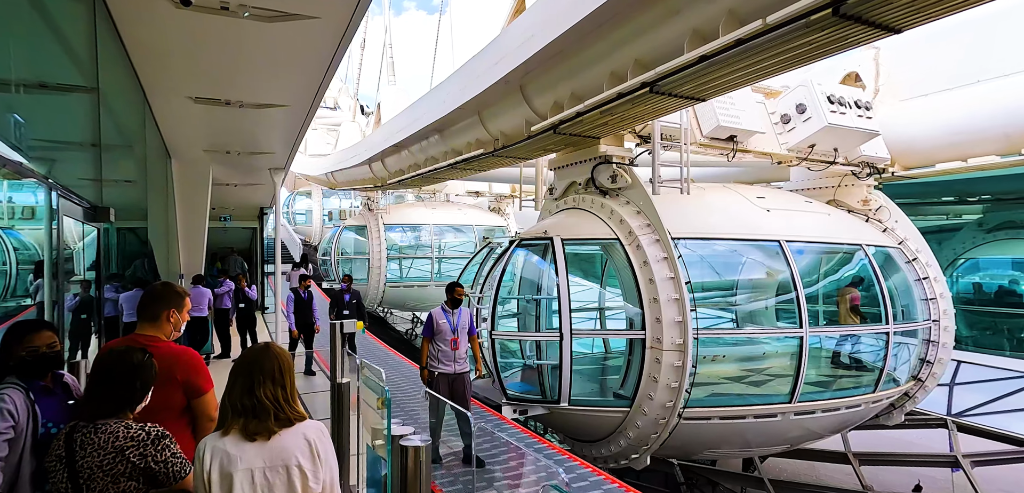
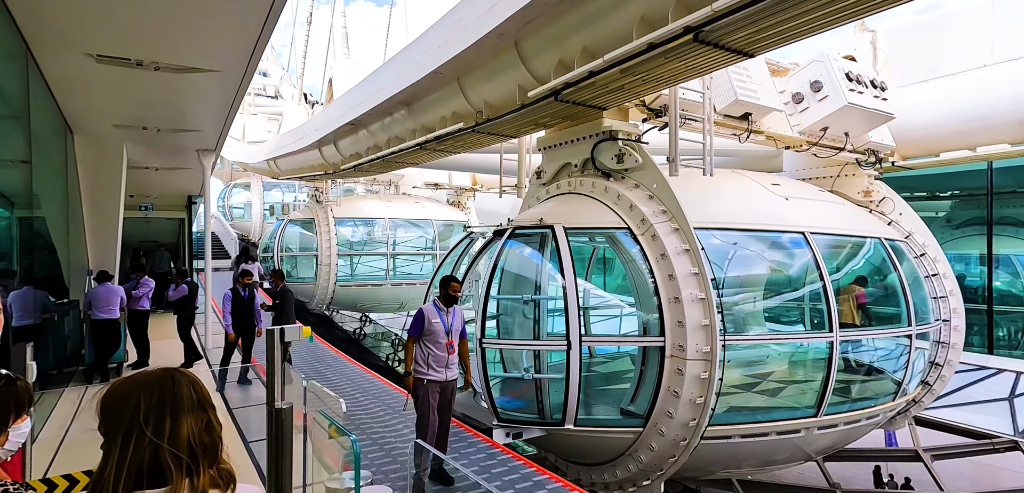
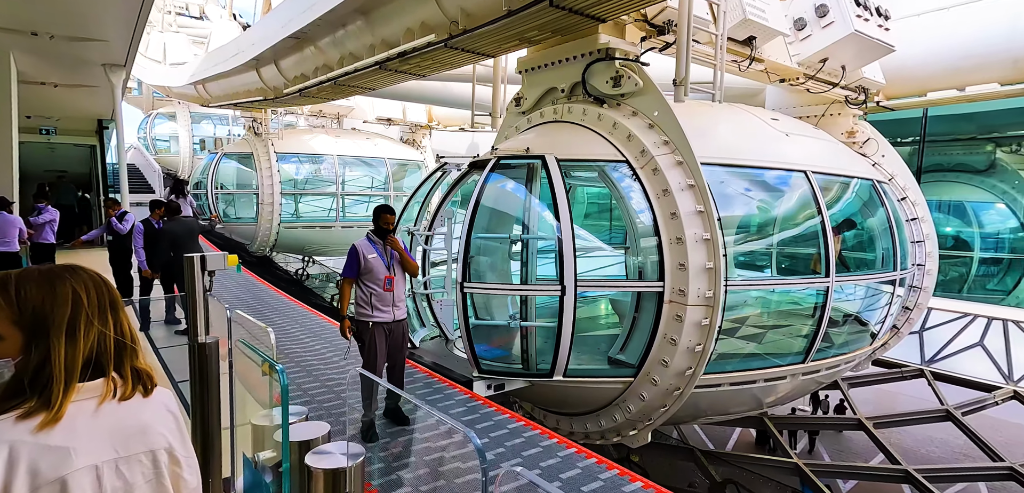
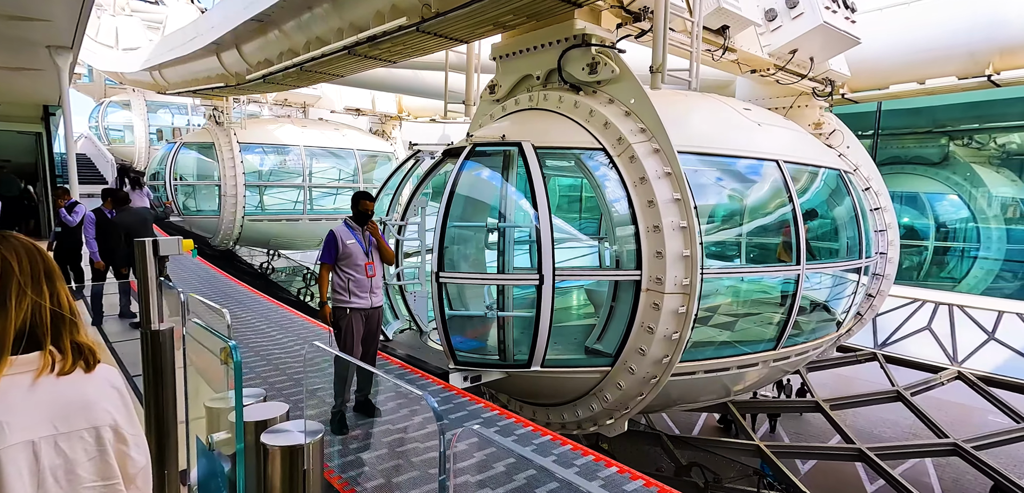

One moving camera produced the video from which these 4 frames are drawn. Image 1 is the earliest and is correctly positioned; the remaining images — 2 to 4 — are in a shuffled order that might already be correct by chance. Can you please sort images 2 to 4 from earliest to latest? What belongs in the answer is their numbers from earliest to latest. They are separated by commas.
2, 3, 4
